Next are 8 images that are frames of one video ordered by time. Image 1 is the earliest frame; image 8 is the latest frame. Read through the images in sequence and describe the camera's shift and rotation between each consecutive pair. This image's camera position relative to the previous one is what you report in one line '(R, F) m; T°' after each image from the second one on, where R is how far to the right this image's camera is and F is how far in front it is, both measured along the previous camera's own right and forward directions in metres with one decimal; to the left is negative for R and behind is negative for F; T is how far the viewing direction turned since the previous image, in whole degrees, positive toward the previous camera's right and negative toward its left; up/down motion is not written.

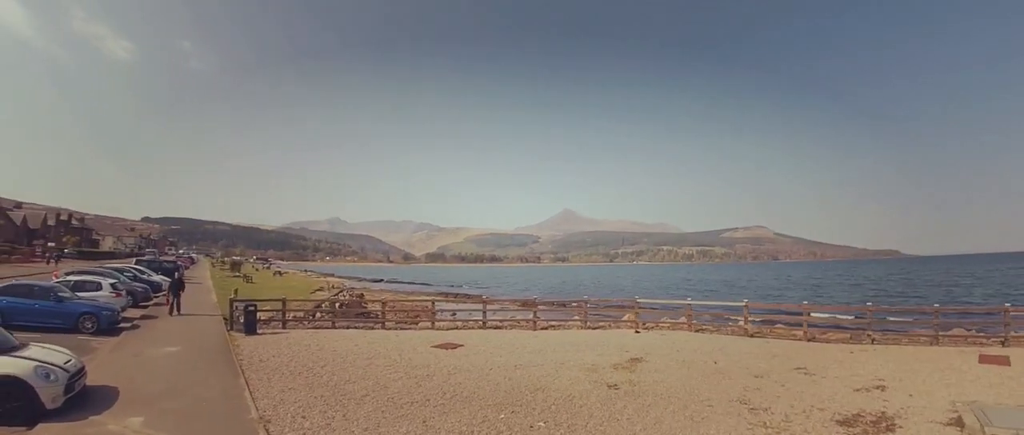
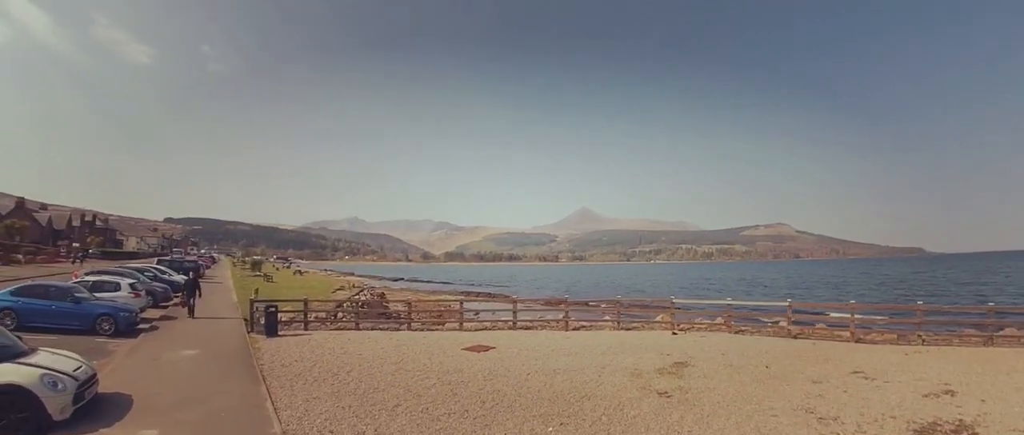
(-0.4, +1.0) m; -1°
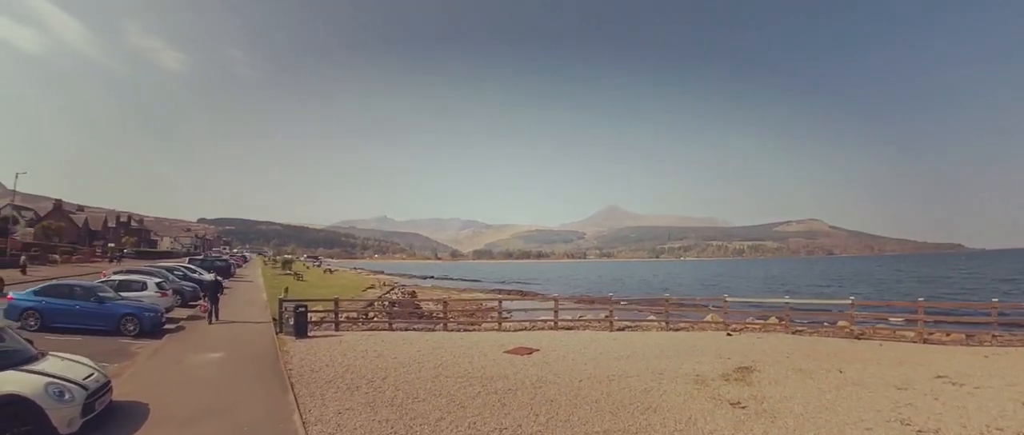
(-0.4, +1.2) m; -2°
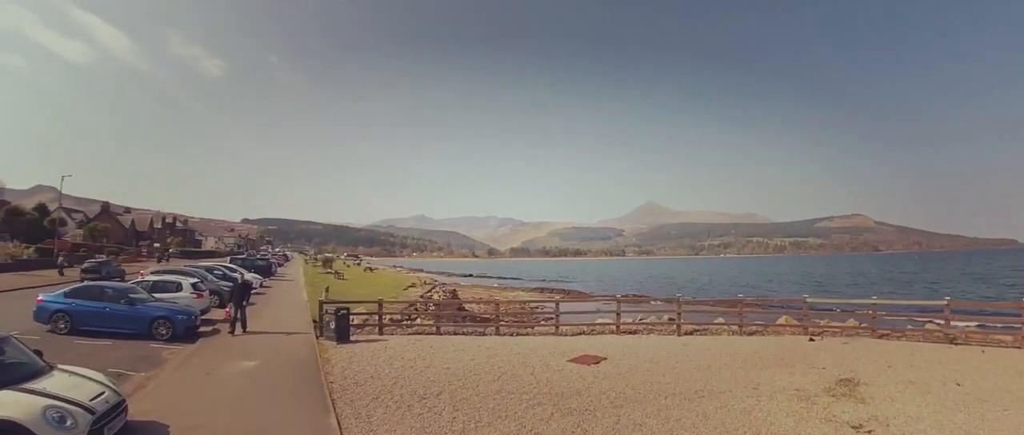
(-0.5, +1.7) m; -3°
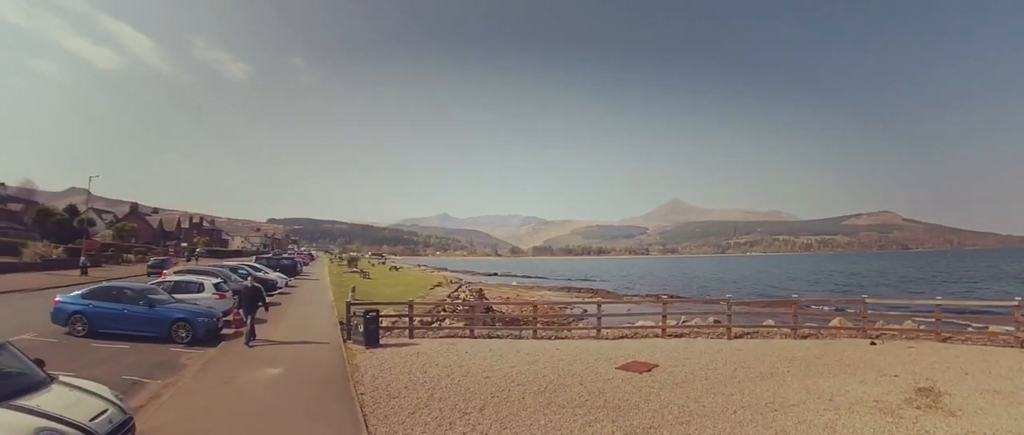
(-0.4, +1.1) m; -2°
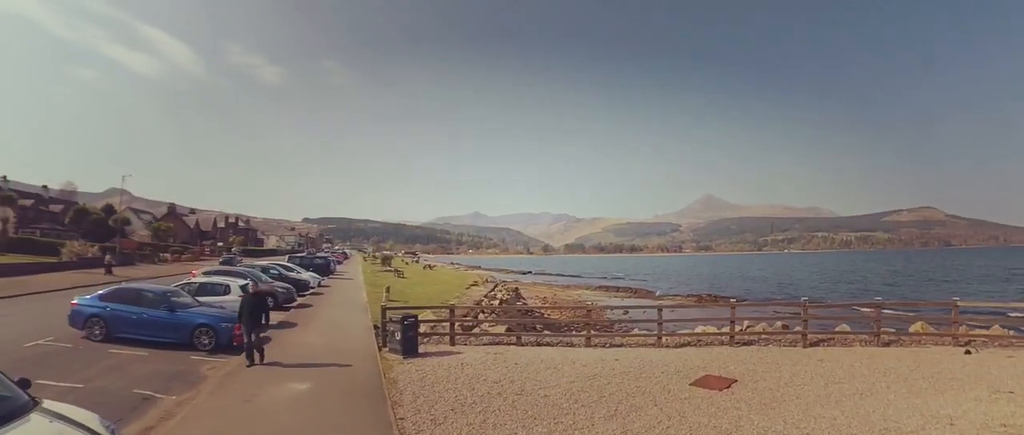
(-0.4, +1.6) m; -3°
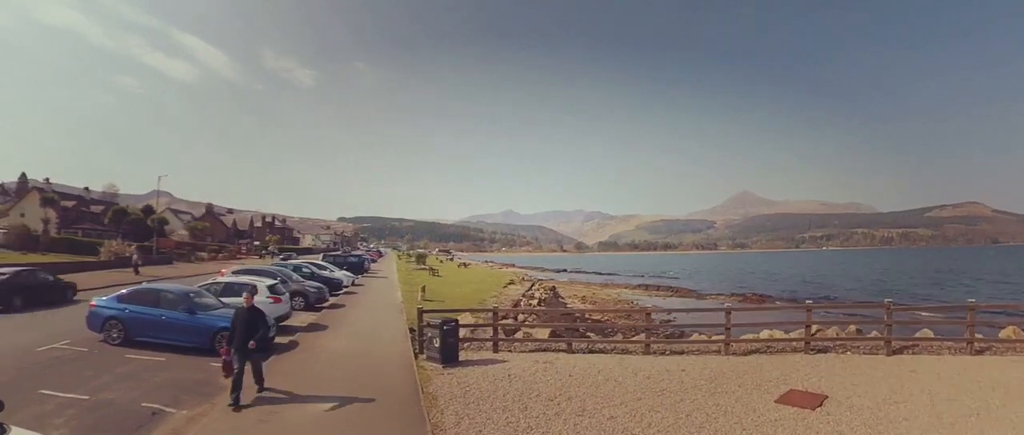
(-0.3, +1.4) m; -3°
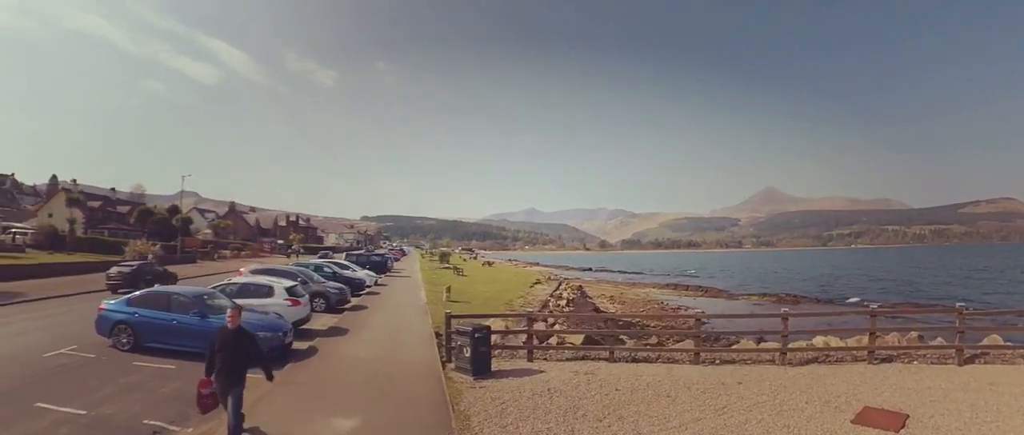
(-0.2, +1.1) m; -2°
